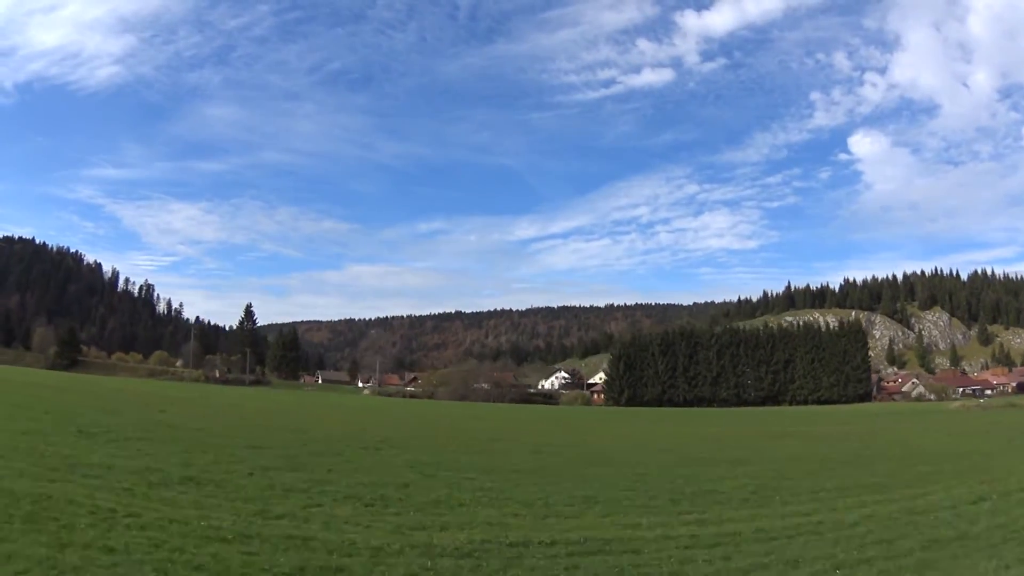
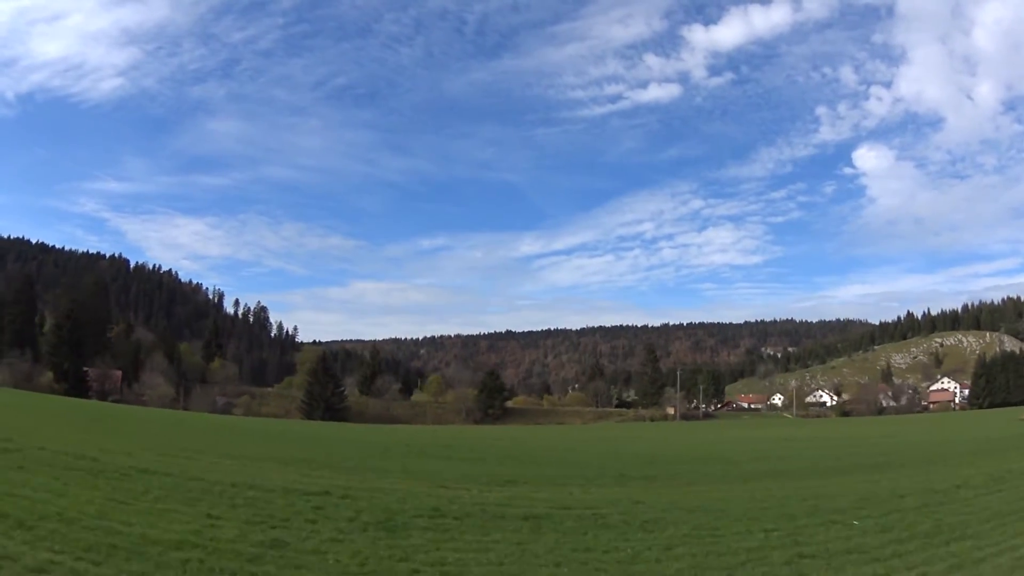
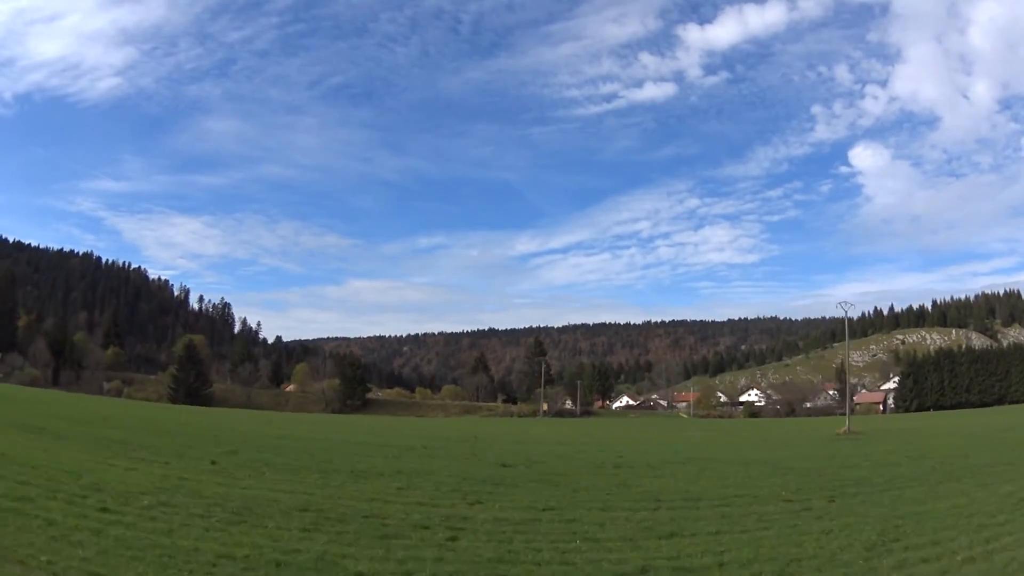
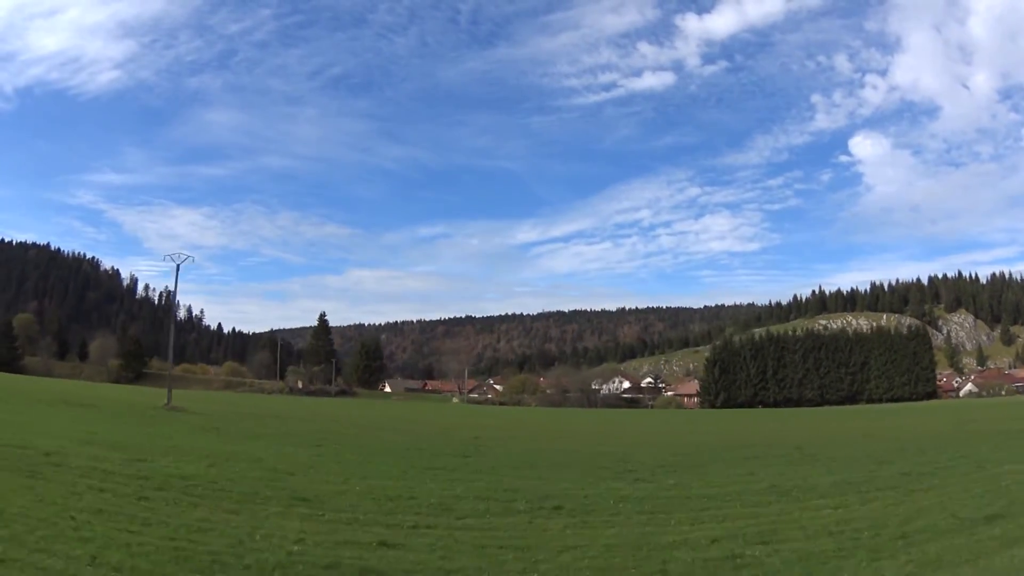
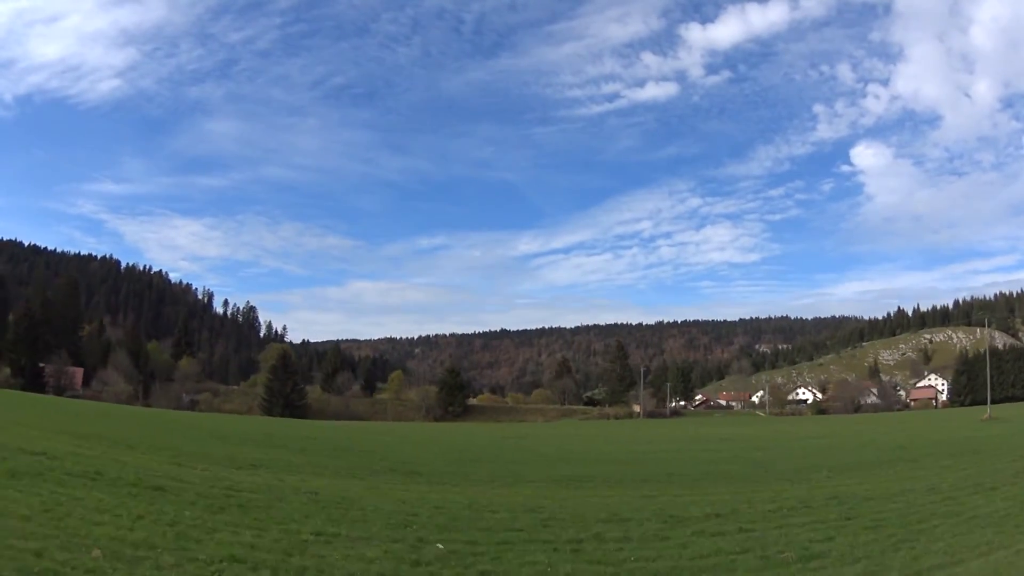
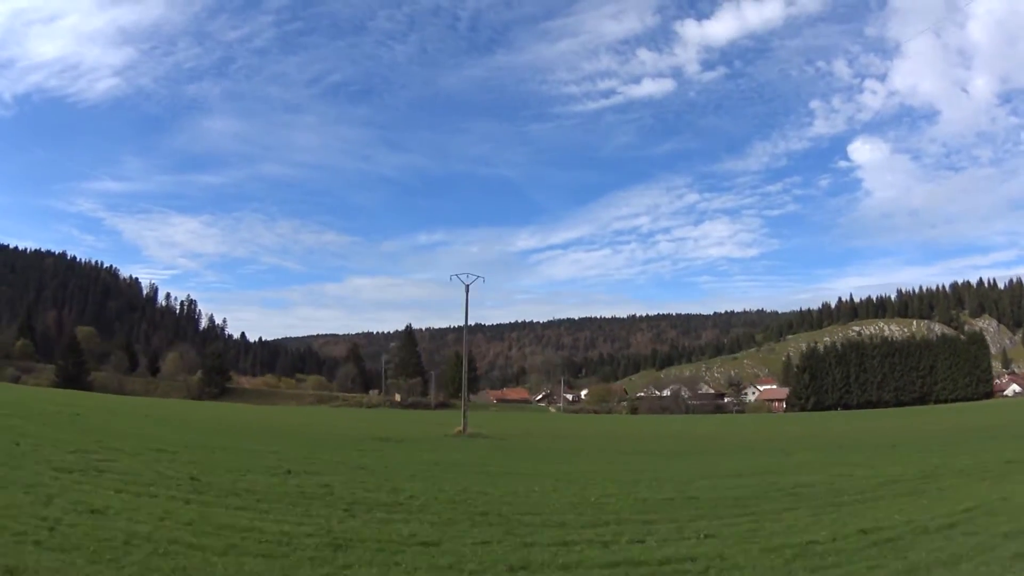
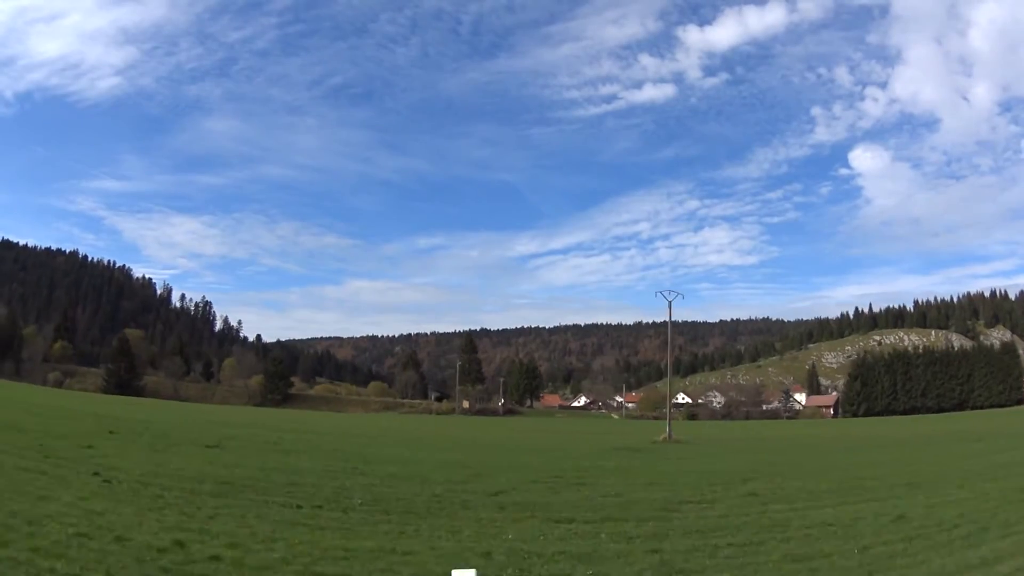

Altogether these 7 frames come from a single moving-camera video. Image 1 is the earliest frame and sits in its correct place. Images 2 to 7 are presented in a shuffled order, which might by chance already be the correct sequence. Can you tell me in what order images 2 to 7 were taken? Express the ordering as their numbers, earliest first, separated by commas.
4, 6, 7, 3, 5, 2
